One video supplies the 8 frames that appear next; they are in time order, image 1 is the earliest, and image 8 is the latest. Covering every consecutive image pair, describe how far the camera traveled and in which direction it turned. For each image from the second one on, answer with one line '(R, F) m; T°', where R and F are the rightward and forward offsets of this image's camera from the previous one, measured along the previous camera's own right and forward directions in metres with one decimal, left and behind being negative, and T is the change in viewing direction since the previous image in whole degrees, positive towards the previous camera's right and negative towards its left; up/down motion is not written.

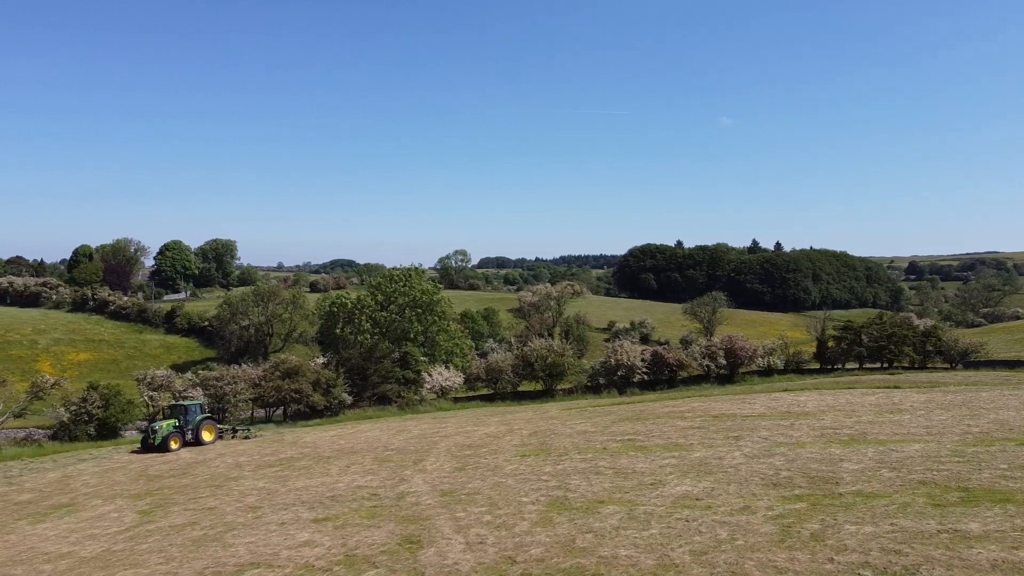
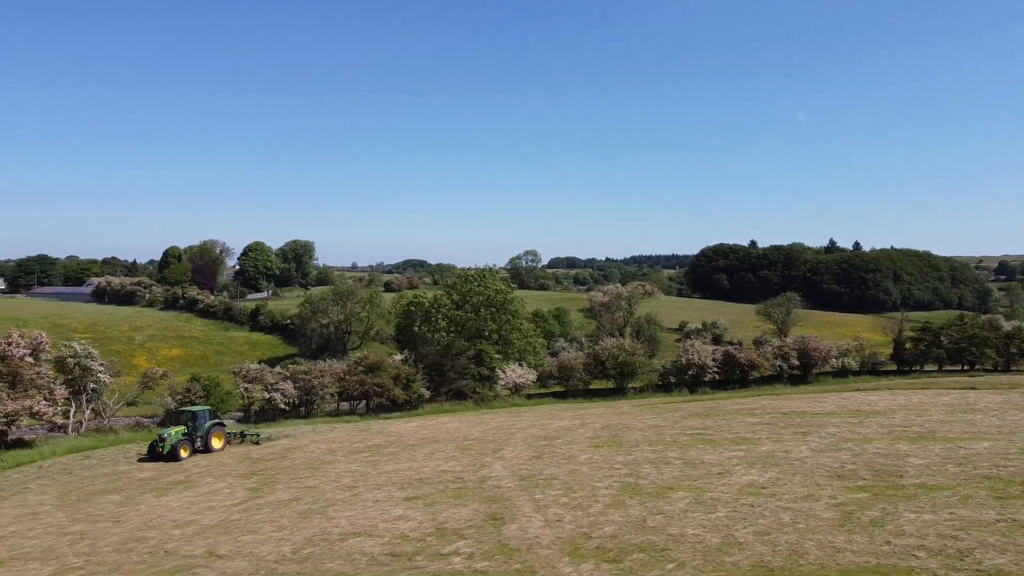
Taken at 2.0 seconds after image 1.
(-0.1, -1.0) m; -5°
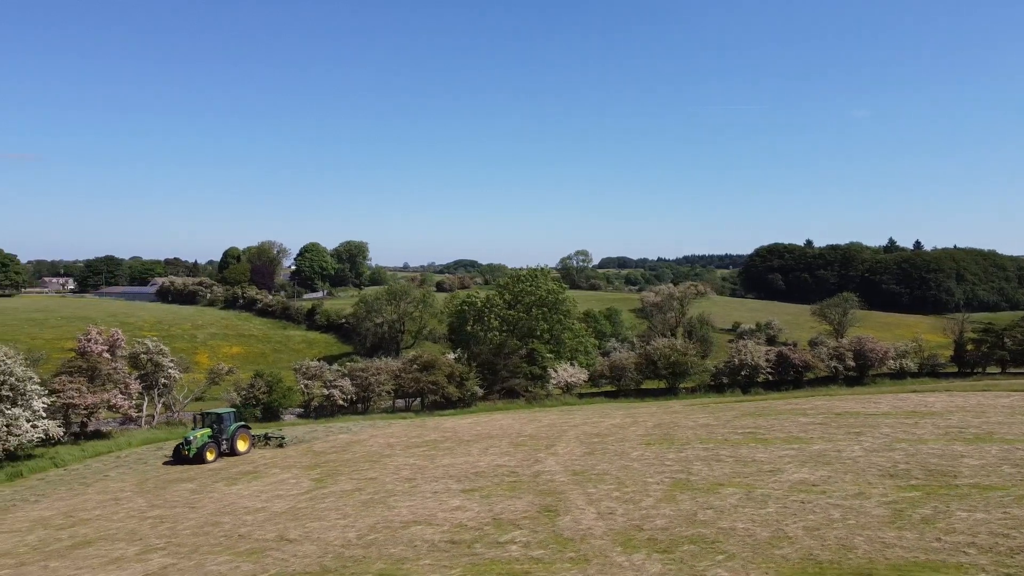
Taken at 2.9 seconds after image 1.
(0.0, -0.5) m; -4°
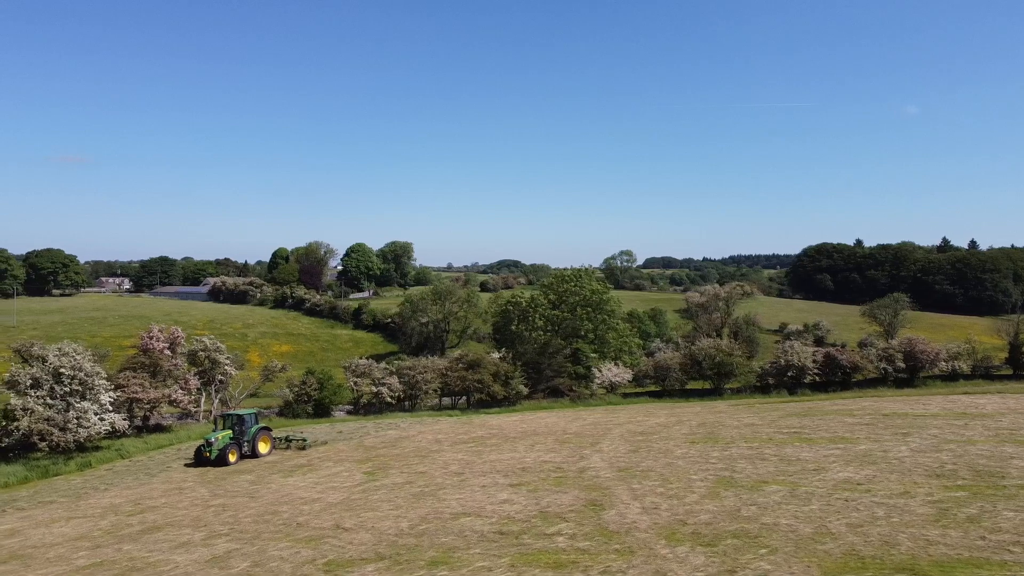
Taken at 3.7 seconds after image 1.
(-0.1, -0.4) m; -3°
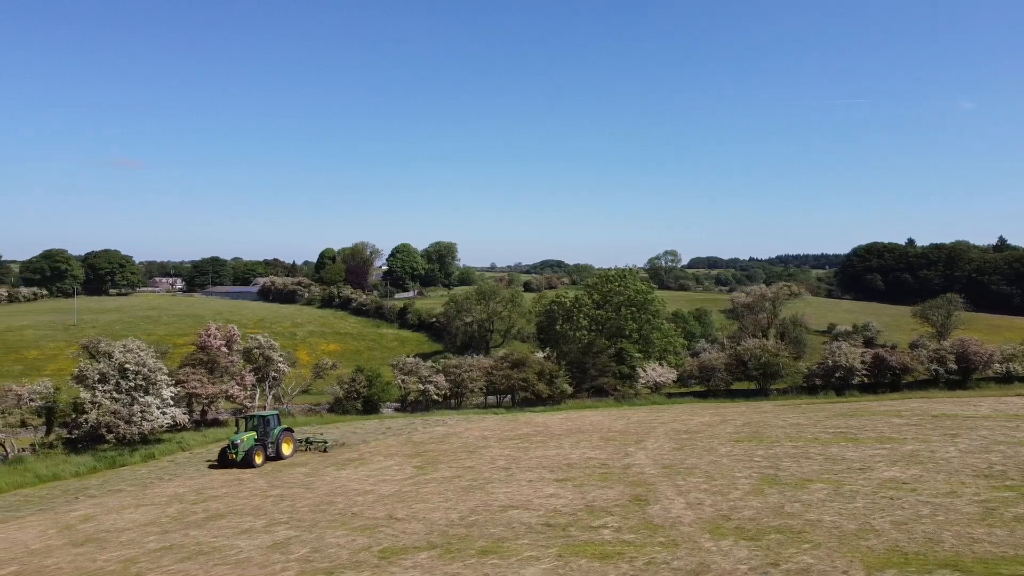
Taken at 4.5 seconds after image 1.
(-0.1, -0.4) m; -3°
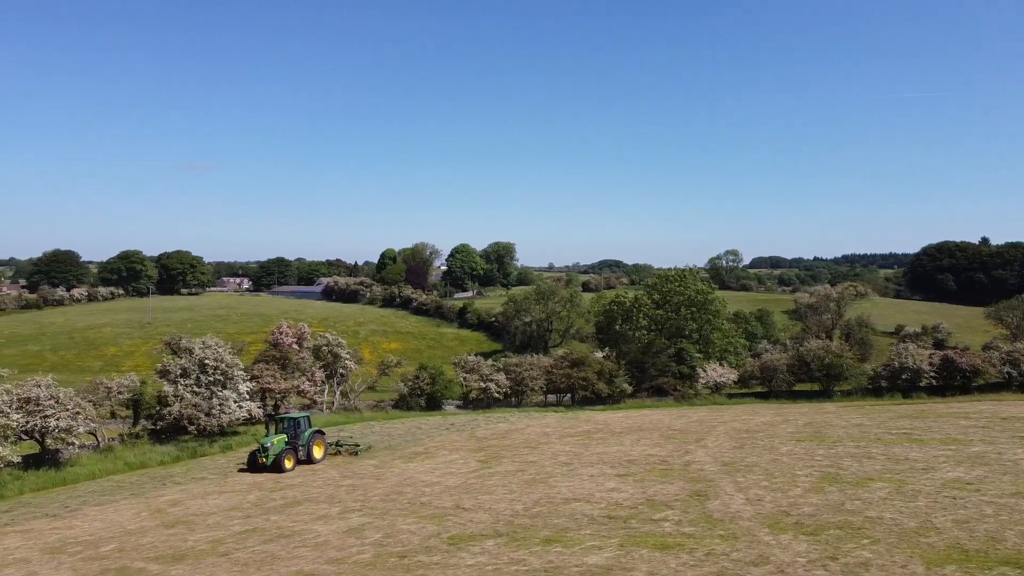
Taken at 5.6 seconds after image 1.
(-0.1, -0.5) m; -4°
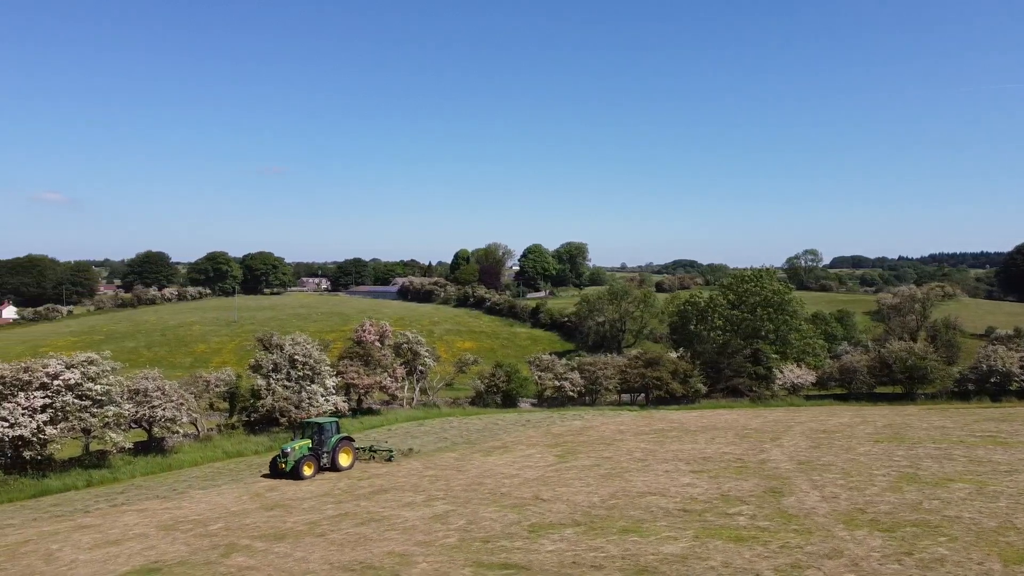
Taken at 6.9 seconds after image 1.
(-0.1, -0.6) m; -5°
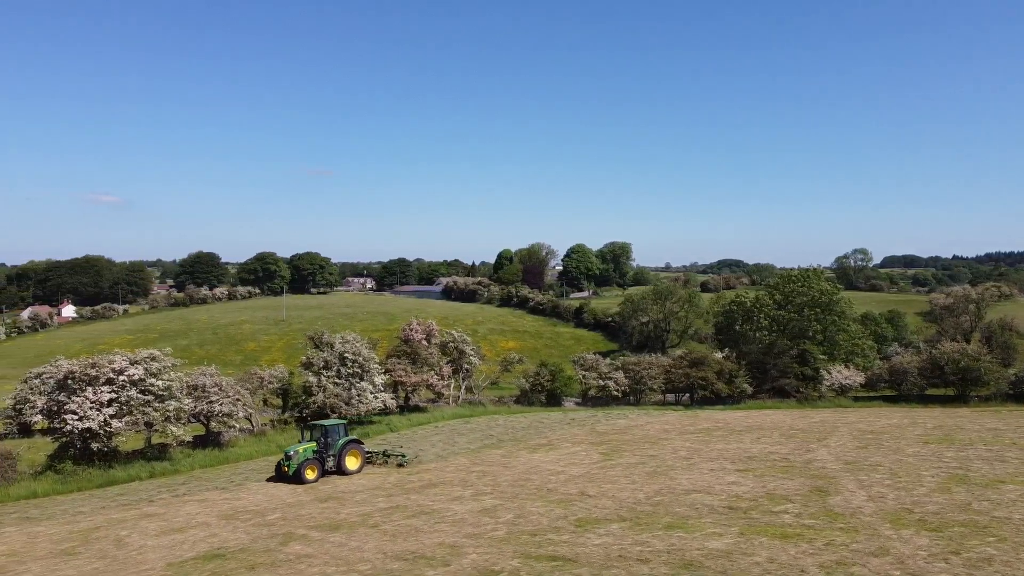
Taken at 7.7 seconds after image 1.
(-0.1, -0.3) m; -3°
